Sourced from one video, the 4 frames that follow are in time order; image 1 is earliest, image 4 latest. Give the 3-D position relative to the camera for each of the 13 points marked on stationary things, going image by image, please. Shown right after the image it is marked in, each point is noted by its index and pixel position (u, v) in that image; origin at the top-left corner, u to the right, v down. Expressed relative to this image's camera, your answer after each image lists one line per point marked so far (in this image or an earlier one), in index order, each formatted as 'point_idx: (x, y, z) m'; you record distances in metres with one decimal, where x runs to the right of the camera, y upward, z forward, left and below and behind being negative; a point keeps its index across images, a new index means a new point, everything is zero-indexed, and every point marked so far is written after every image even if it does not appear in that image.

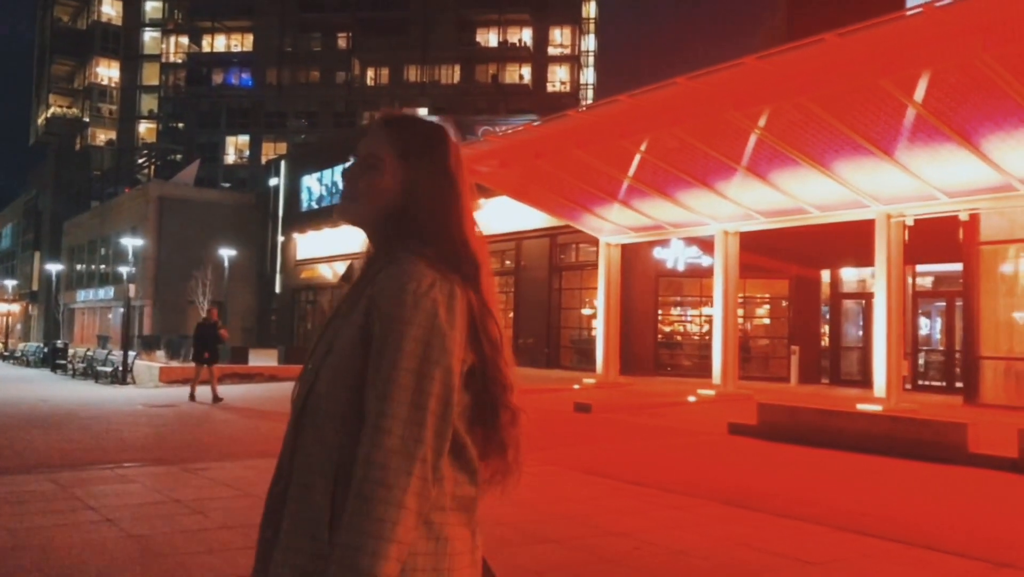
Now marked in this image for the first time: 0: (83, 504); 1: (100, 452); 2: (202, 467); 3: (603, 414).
0: (-3.5, -1.8, +7.3) m
1: (-5.3, -2.1, +10.9) m
2: (-3.4, -2.0, +9.6) m
3: (+1.7, -2.4, +16.1) m
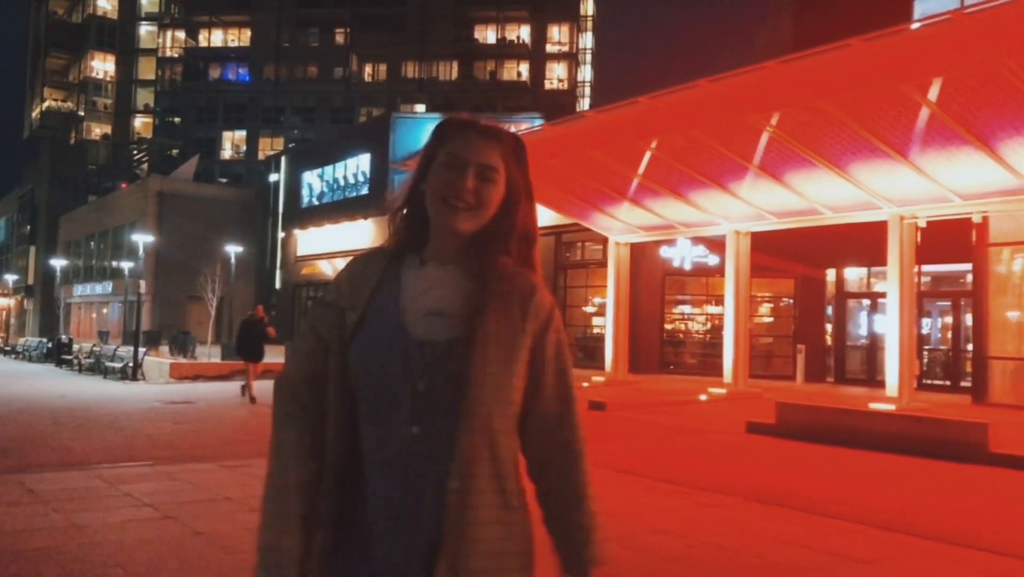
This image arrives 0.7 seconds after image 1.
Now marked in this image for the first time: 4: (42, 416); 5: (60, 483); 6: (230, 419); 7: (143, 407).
0: (-3.1, -1.8, +7.4) m
1: (-4.9, -2.1, +10.9) m
2: (-3.0, -2.0, +9.7) m
3: (+2.0, -2.4, +16.2) m
4: (-8.1, -2.2, +14.9) m
5: (-4.2, -1.8, +8.0) m
6: (-4.6, -2.2, +14.3) m
7: (-6.9, -2.2, +16.0) m
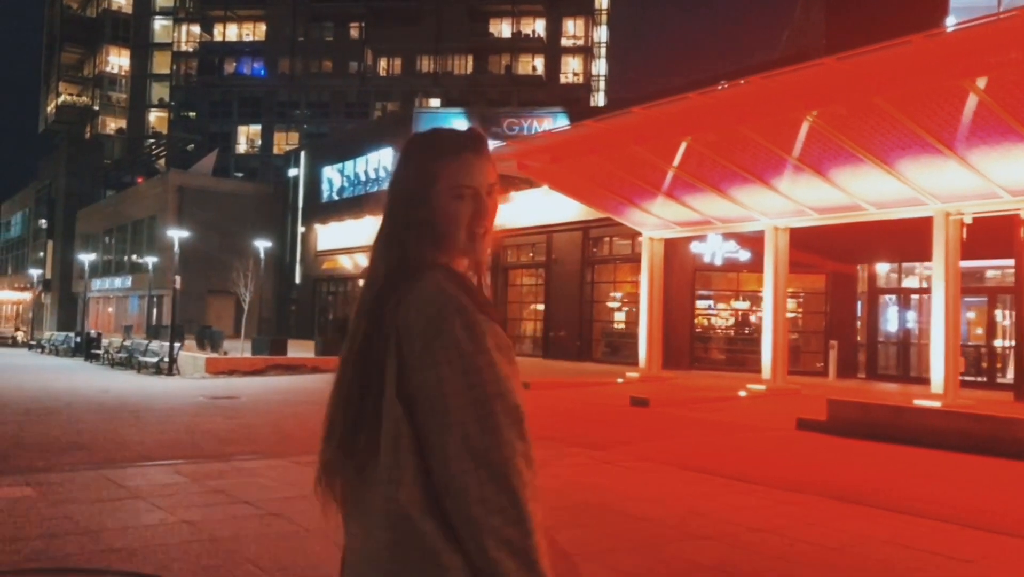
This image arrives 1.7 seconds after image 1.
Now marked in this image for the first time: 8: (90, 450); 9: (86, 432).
0: (-2.3, -1.8, +7.5) m
1: (-4.1, -2.0, +11.0) m
2: (-2.2, -2.0, +9.7) m
3: (+2.8, -2.3, +16.2) m
4: (-7.2, -2.1, +14.9) m
5: (-3.5, -1.8, +8.0) m
6: (-3.8, -2.1, +14.4) m
7: (-6.1, -2.1, +16.1) m
8: (-5.2, -2.0, +10.5) m
9: (-6.1, -2.1, +12.2) m
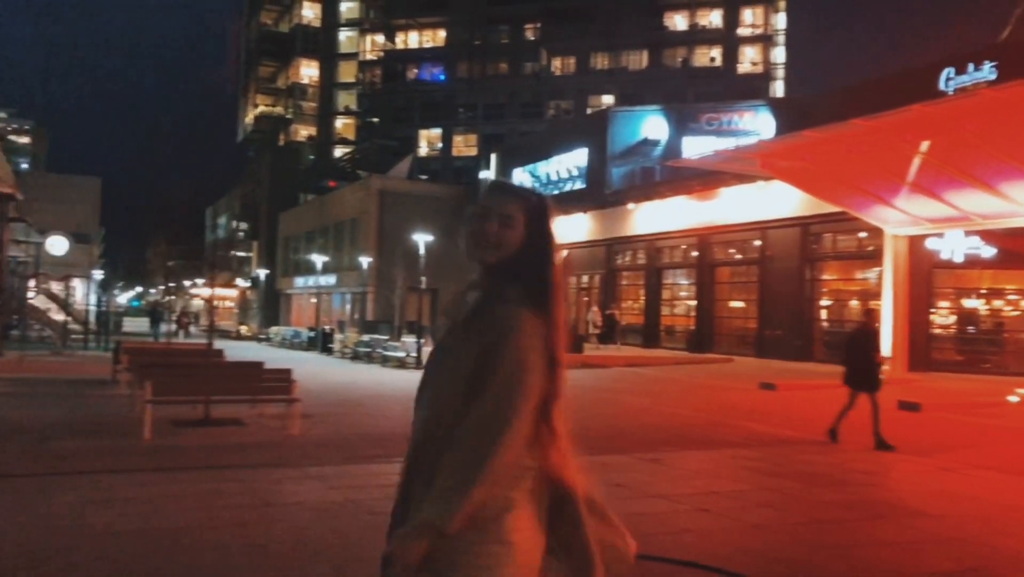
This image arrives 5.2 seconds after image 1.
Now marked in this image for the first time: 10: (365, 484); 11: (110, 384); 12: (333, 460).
0: (+1.2, -1.9, +8.0) m
1: (+0.1, -2.1, +11.8) m
2: (+1.7, -2.0, +10.3) m
3: (+7.8, -2.3, +15.7) m
4: (-2.3, -2.2, +16.3) m
5: (+0.2, -1.9, +8.8) m
6: (+1.0, -2.2, +15.1) m
7: (-1.0, -2.2, +17.2) m
8: (-1.1, -2.1, +11.5) m
9: (-1.7, -2.1, +13.4) m
10: (-1.4, -1.9, +8.1) m
11: (-7.9, -1.9, +16.8) m
12: (-1.9, -1.9, +9.5) m
